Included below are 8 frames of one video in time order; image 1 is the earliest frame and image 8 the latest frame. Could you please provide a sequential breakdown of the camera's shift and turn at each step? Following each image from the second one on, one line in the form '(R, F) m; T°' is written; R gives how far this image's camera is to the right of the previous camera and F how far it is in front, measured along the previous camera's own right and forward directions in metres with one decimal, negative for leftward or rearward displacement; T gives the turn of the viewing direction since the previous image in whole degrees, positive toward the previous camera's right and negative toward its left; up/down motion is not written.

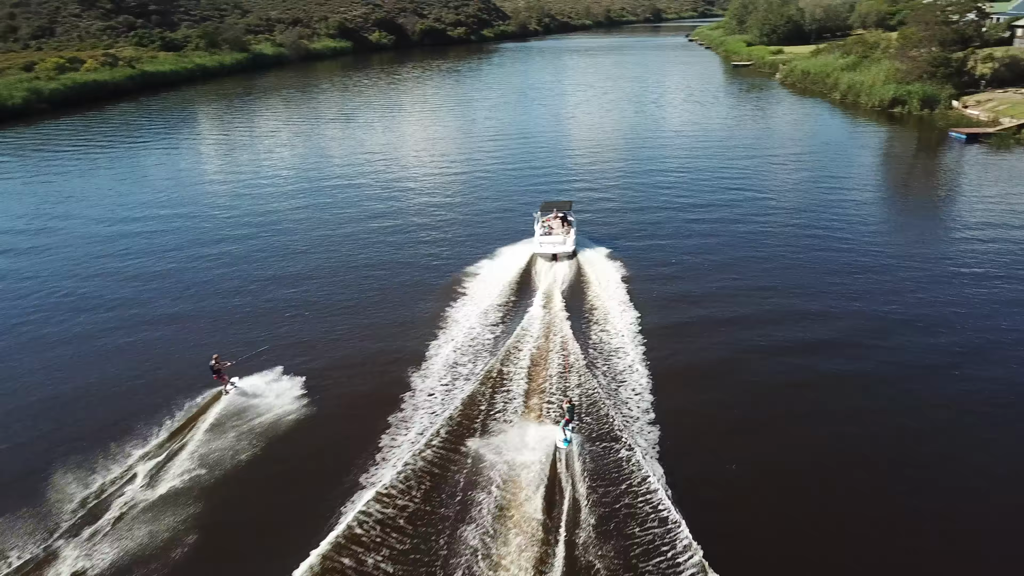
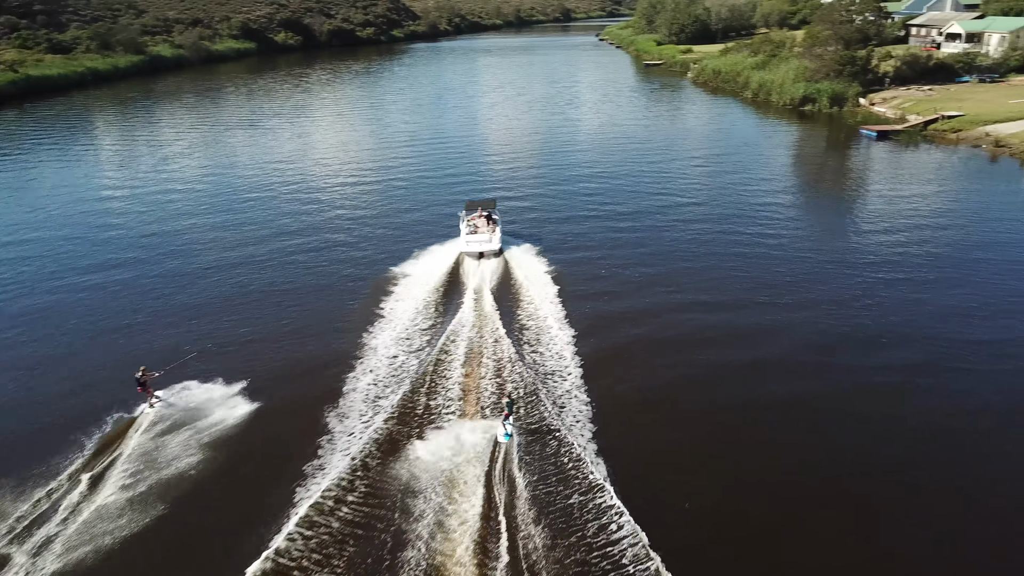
(-0.1, +1.6) m; +6°
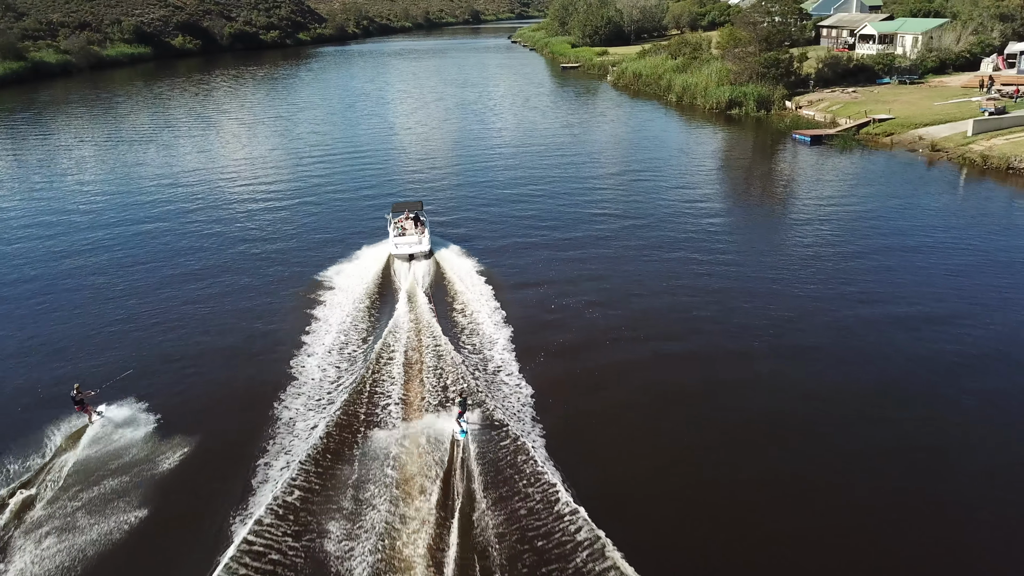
(-0.6, +3.3) m; +6°
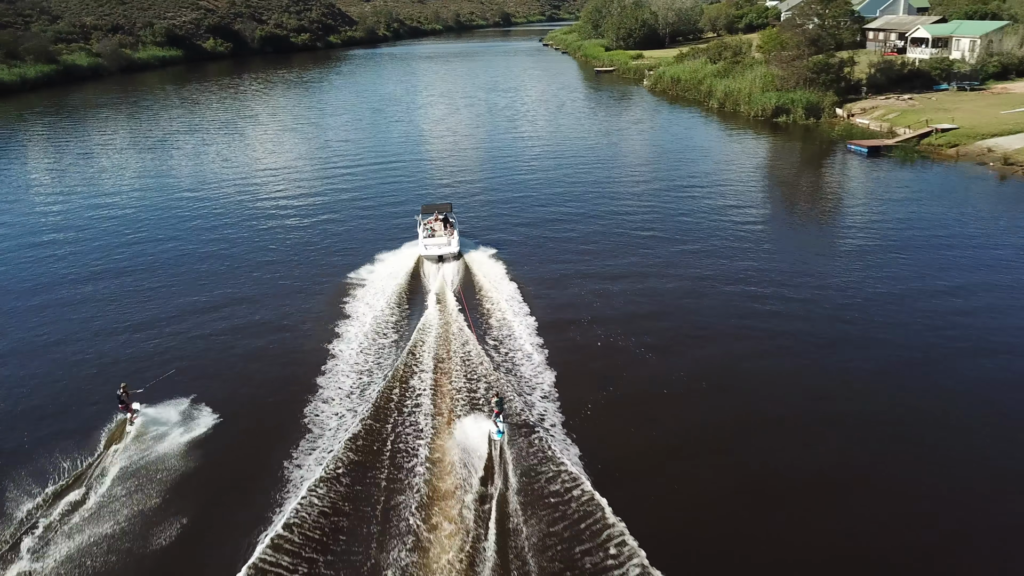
(-0.4, +2.5) m; -2°
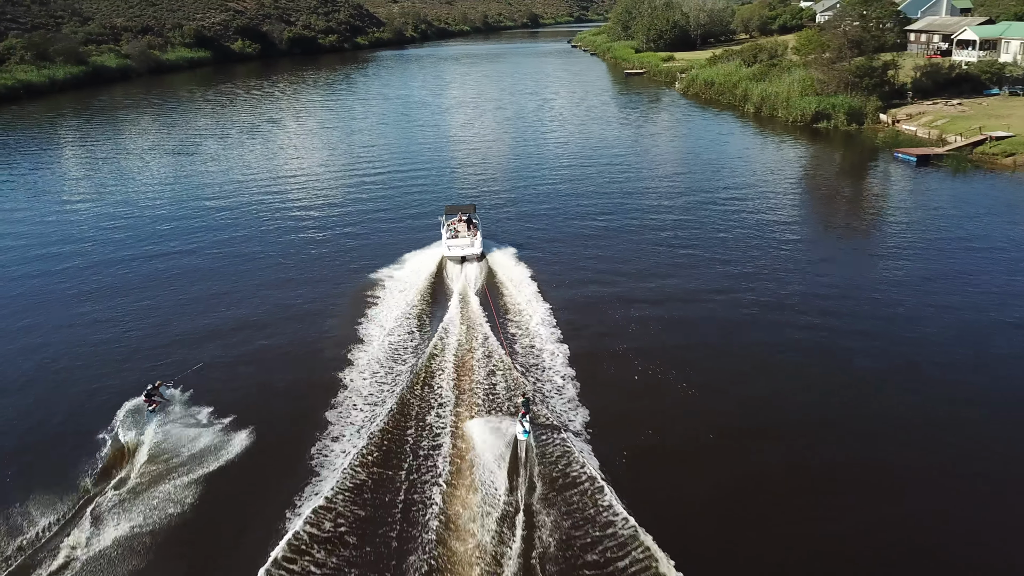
(-0.1, +1.8) m; -2°
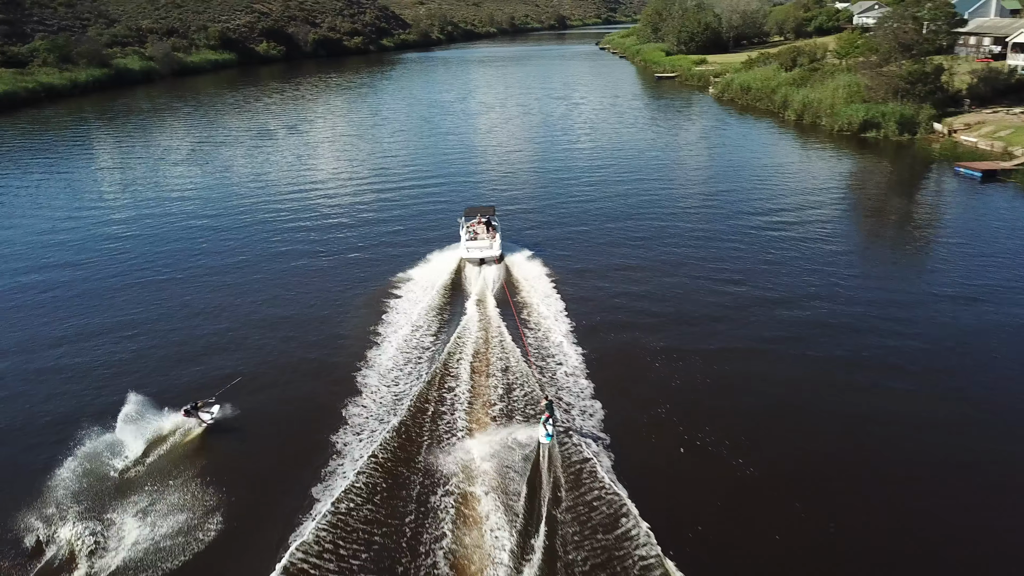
(0.0, +3.0) m; -2°
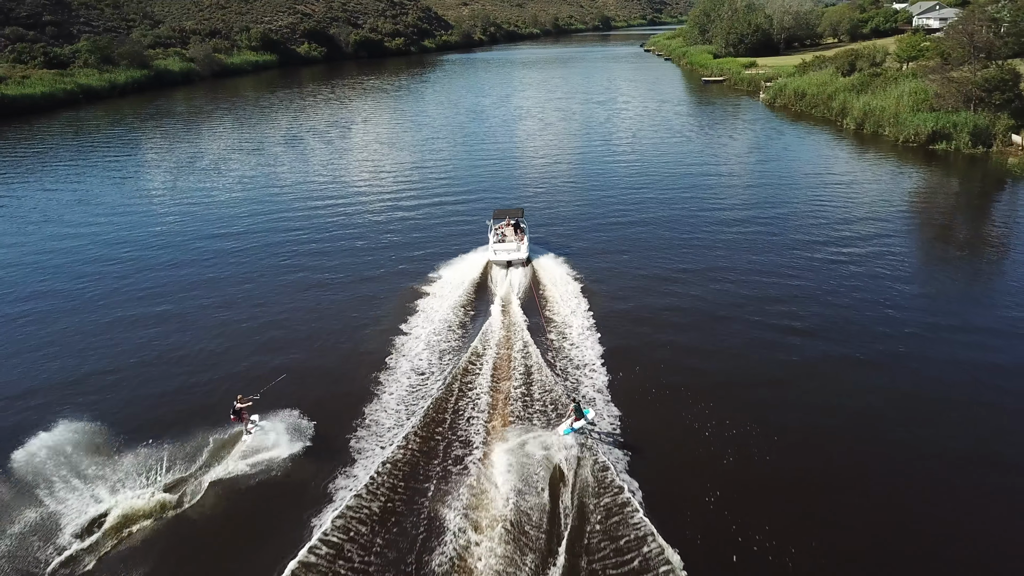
(+0.4, +3.1) m; -3°
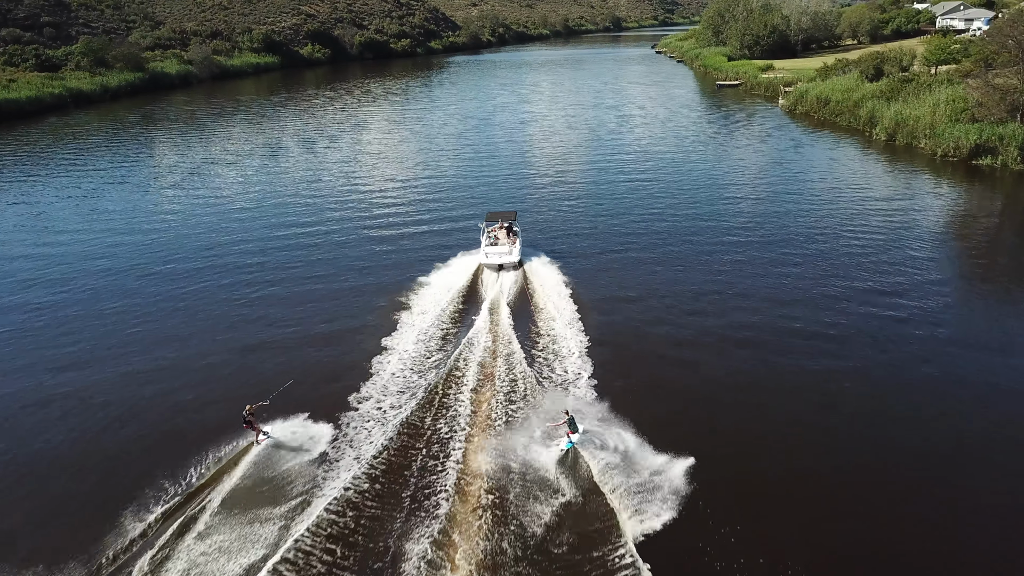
(+0.8, +4.4) m; -1°
